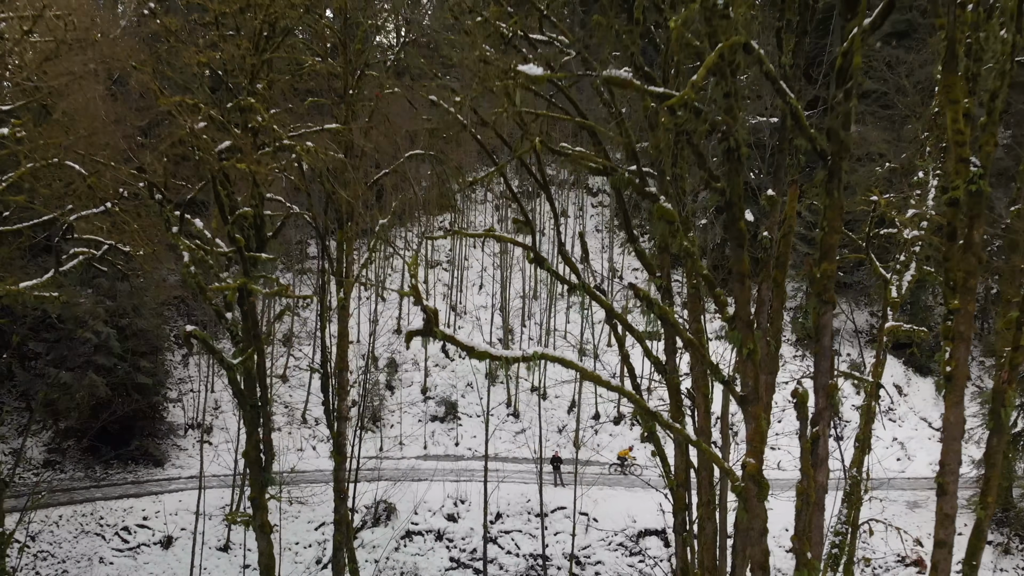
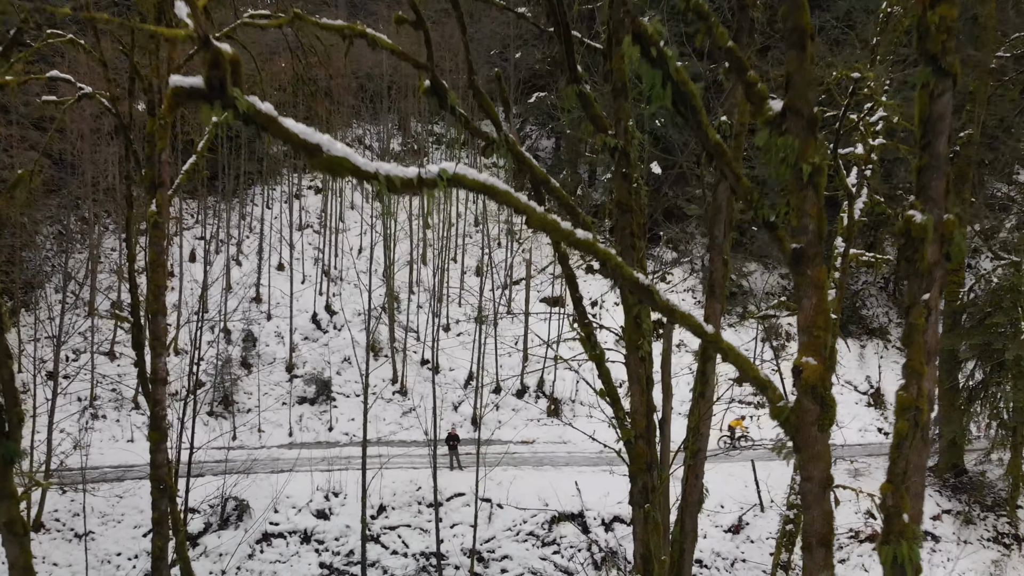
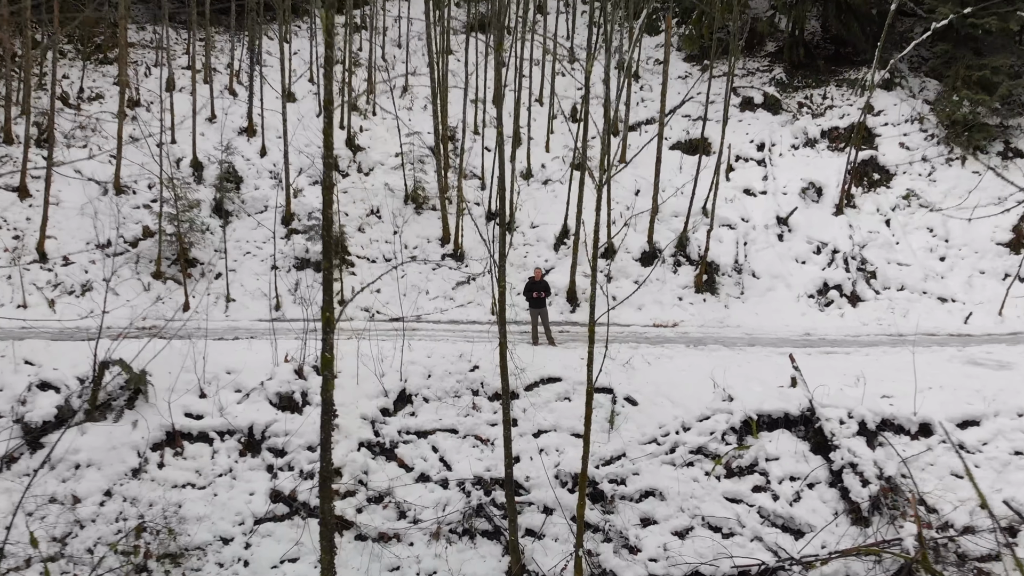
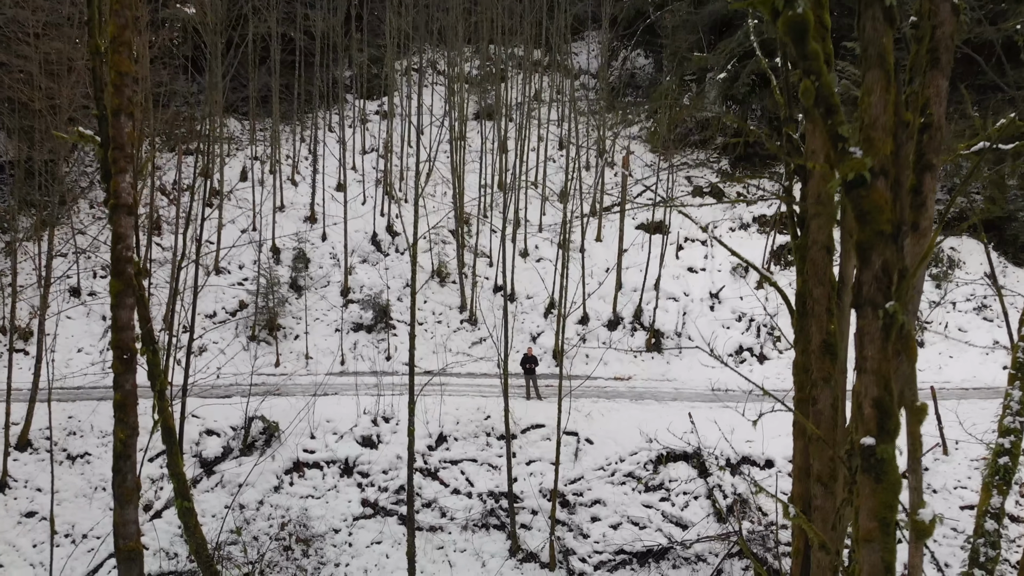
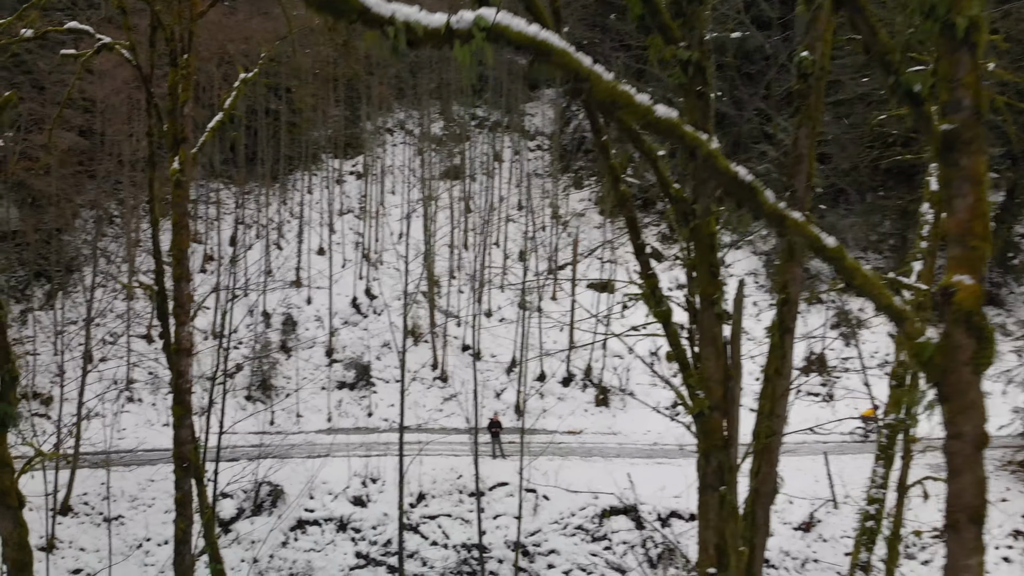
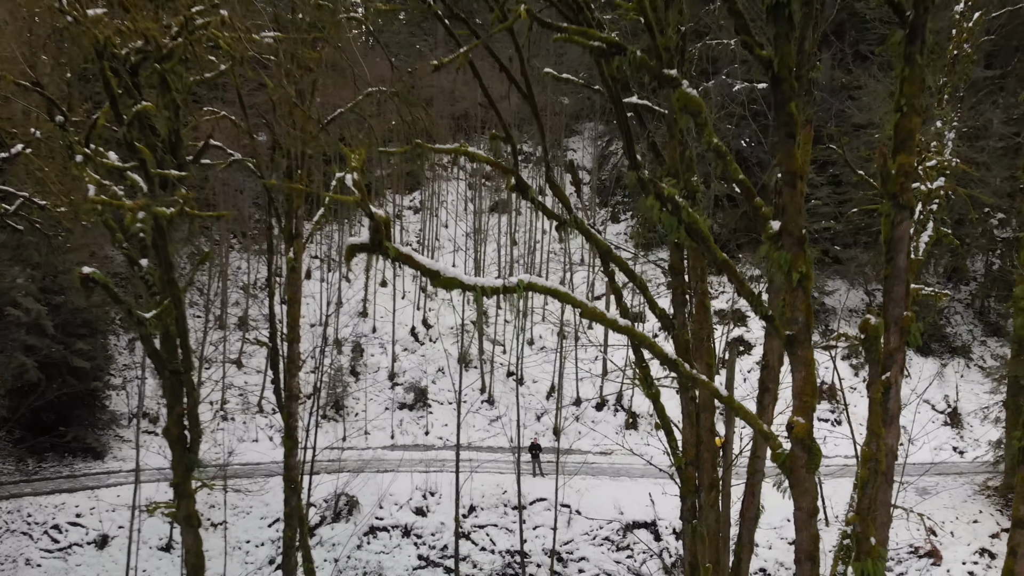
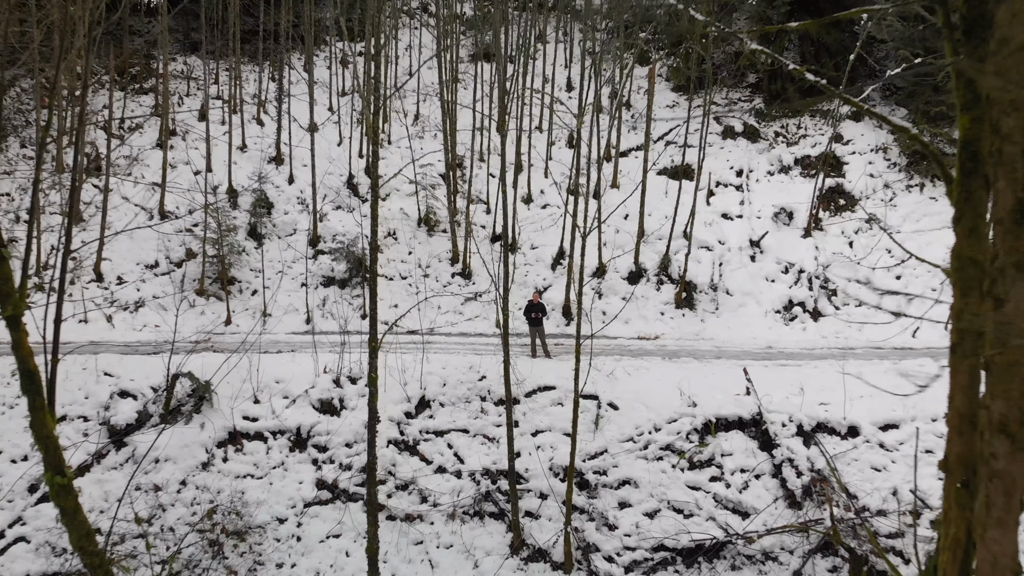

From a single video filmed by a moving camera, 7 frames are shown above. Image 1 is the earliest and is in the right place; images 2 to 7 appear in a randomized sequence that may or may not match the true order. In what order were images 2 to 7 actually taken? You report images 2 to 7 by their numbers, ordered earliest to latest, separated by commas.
6, 2, 5, 4, 7, 3
